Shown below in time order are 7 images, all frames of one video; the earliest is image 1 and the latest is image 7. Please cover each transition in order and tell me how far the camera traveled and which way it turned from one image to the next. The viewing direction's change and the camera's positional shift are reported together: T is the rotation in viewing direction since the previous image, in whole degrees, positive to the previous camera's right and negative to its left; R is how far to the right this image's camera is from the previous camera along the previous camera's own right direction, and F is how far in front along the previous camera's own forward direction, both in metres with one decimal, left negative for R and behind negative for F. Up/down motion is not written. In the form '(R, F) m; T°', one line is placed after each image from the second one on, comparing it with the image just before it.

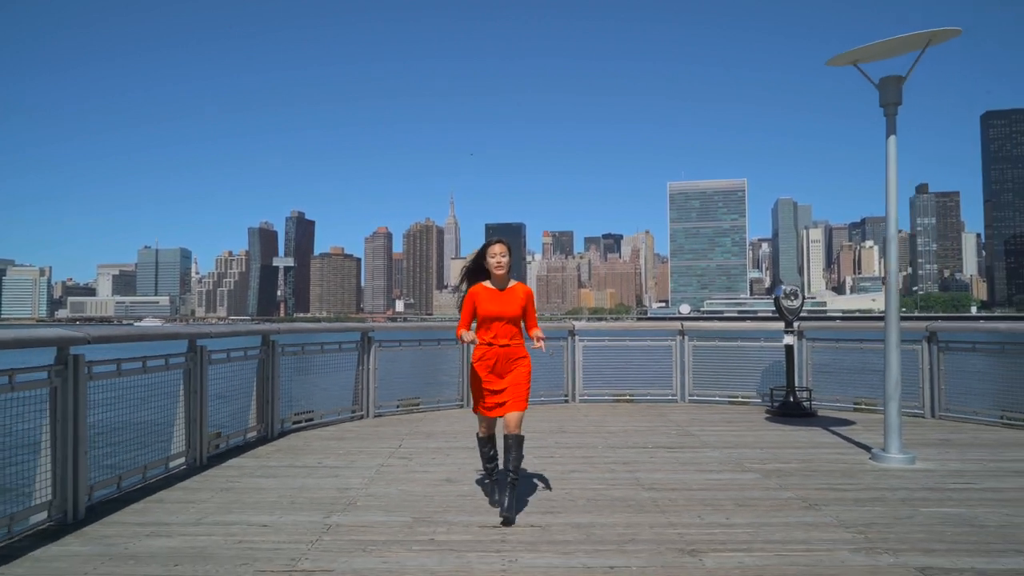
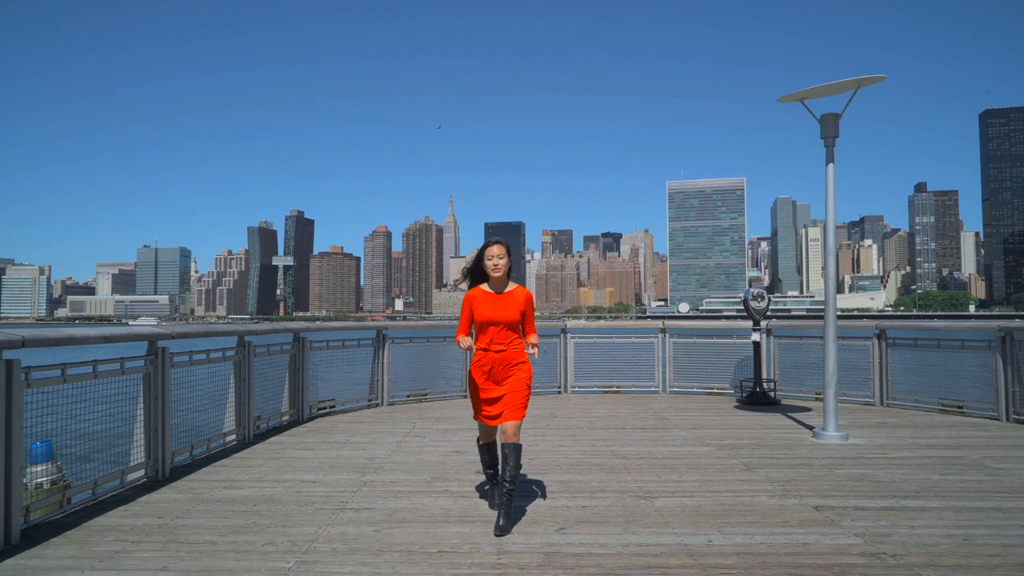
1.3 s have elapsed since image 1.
(0.0, -0.9) m; 0°
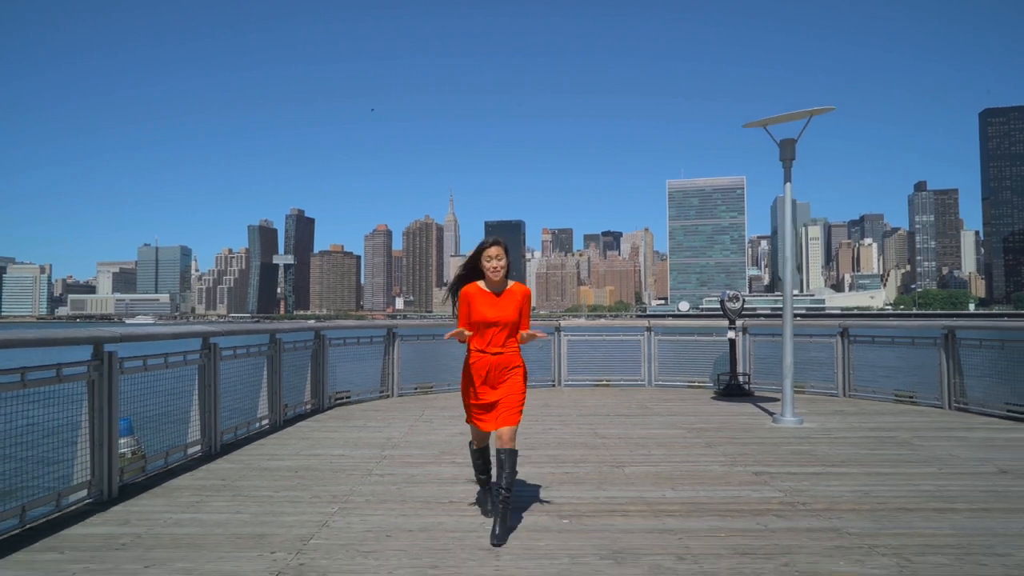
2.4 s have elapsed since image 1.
(0.0, -0.8) m; 0°
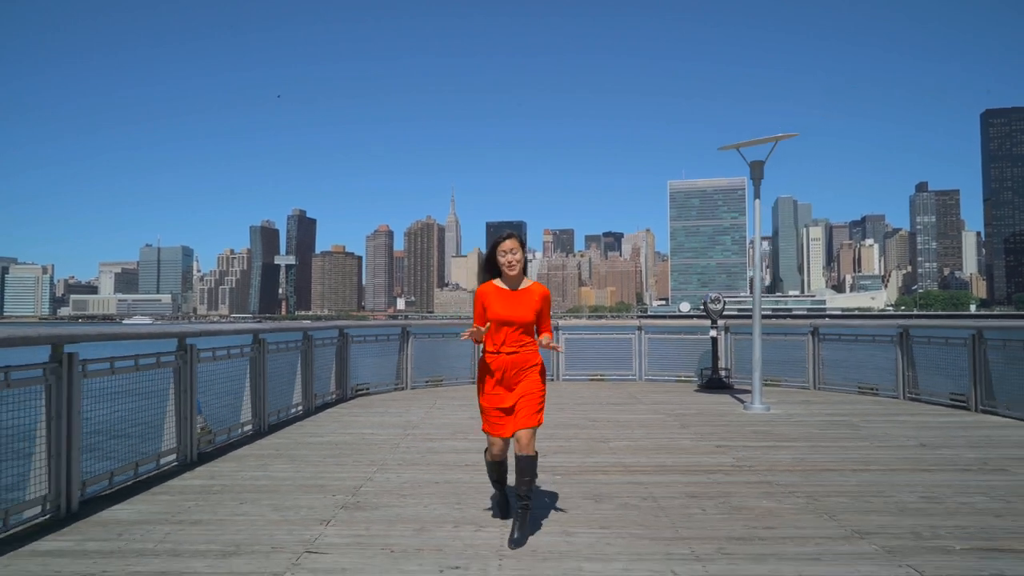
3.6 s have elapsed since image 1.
(+0.1, -0.6) m; 0°
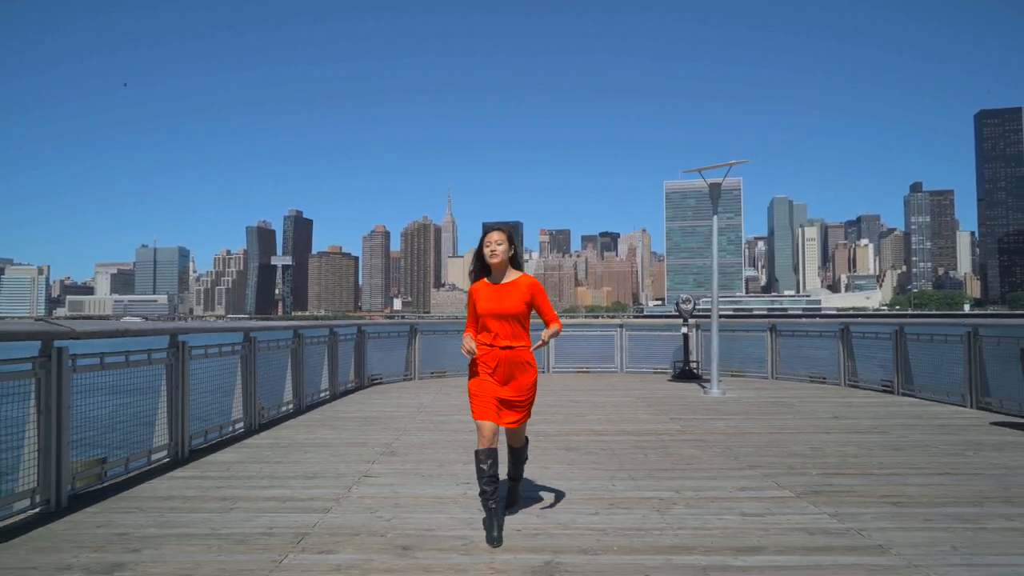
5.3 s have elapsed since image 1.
(+0.2, -0.9) m; 0°
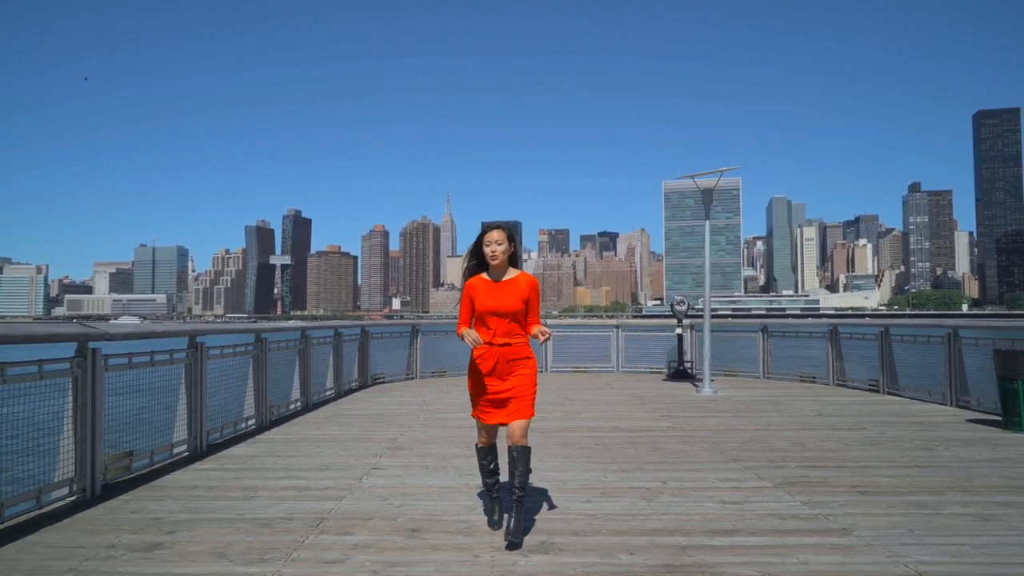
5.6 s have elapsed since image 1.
(+0.2, +0.7) m; 0°
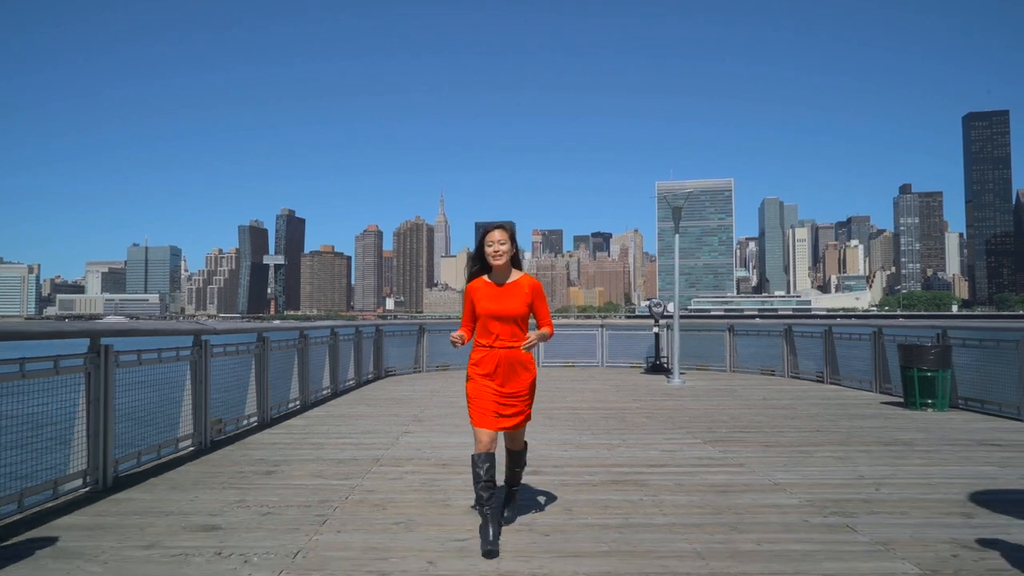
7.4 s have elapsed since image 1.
(-0.1, -1.8) m; +1°
